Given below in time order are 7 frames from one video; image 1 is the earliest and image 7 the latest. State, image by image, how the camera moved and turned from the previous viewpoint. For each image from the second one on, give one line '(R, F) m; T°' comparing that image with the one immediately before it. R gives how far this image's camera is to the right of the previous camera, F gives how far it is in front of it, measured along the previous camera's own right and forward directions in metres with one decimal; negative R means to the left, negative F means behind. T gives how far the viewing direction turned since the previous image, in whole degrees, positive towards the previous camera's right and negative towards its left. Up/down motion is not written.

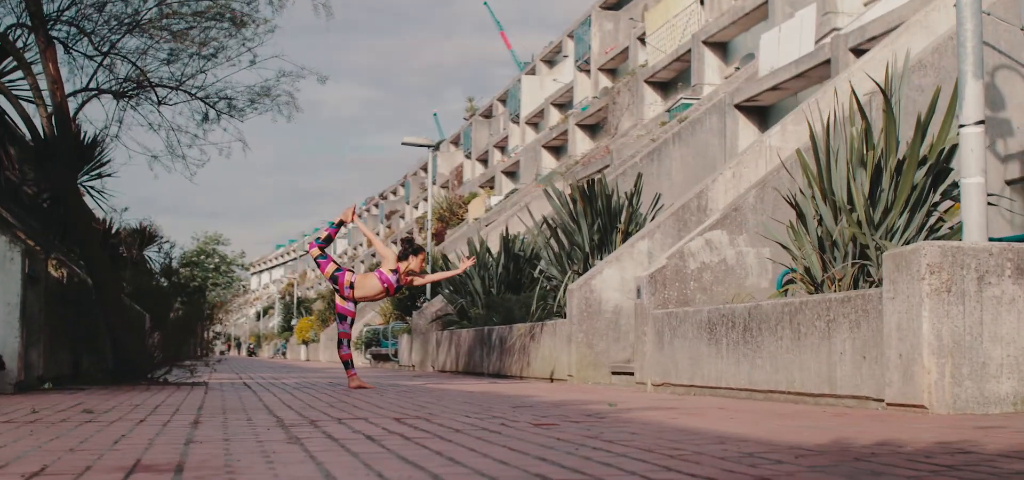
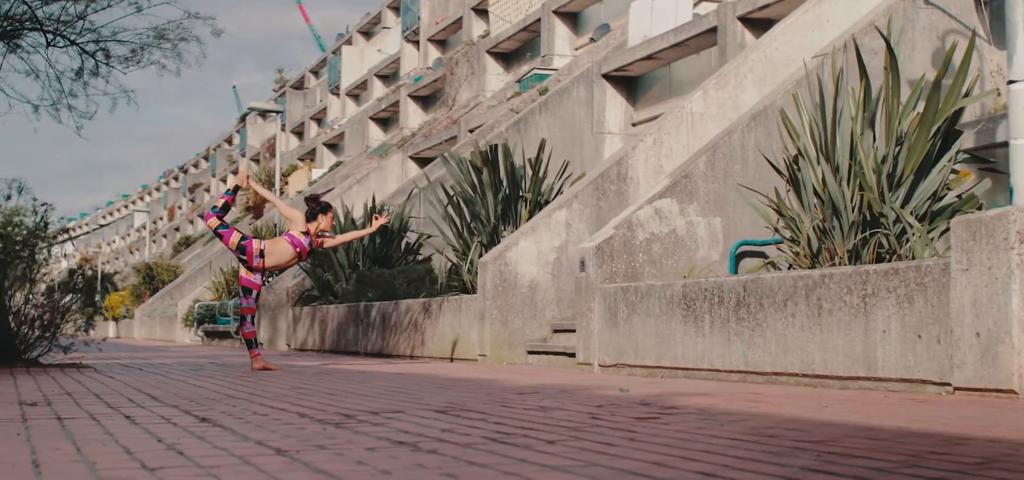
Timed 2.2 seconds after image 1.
(-0.9, +1.1) m; +8°
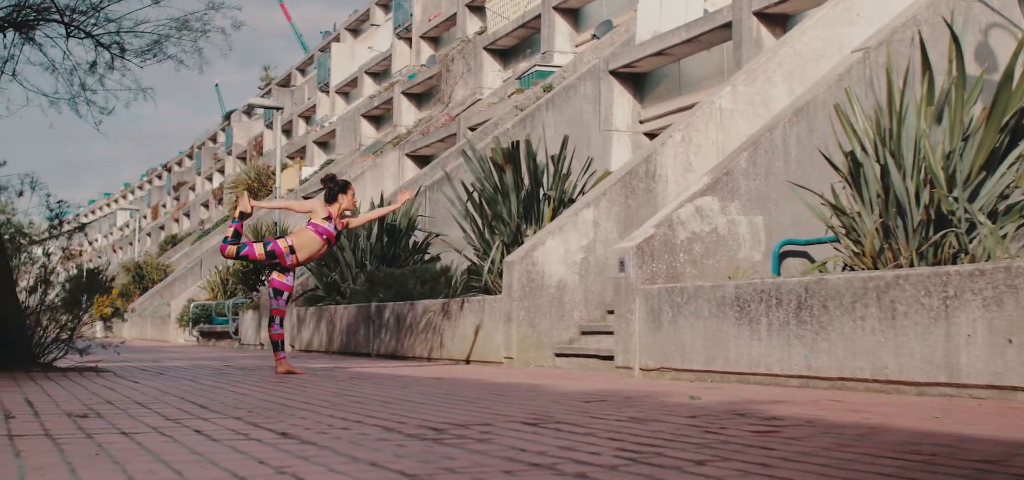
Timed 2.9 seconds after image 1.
(-0.4, +0.3) m; +1°
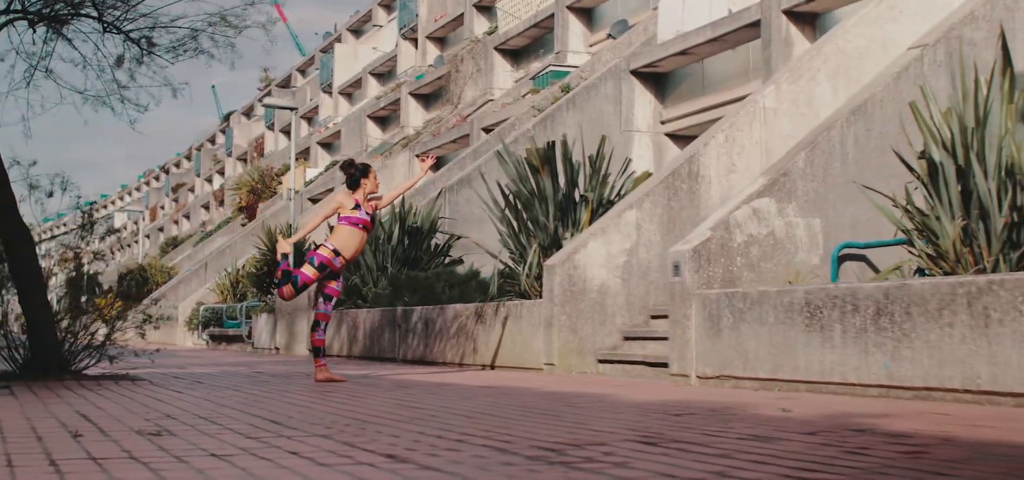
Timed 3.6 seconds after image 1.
(-0.3, +0.3) m; 0°
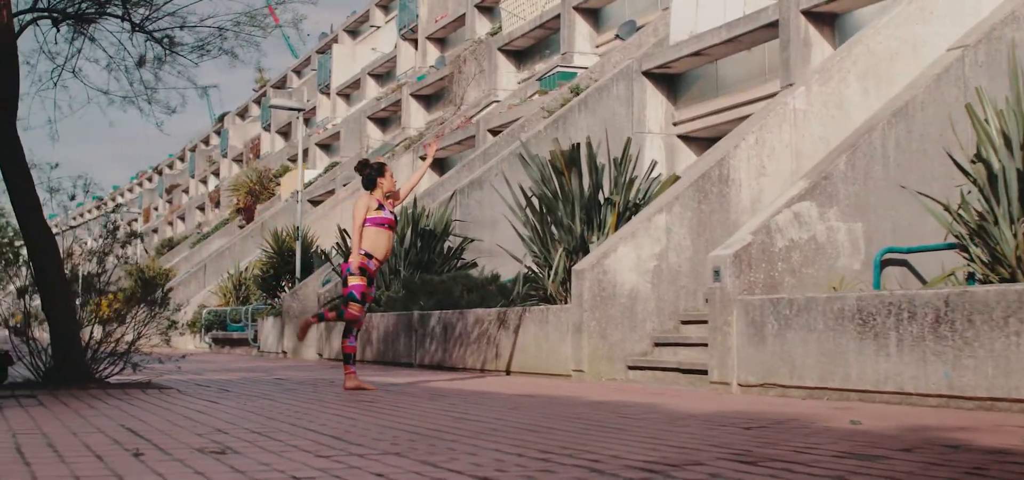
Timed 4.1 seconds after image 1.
(-0.3, +0.2) m; 0°
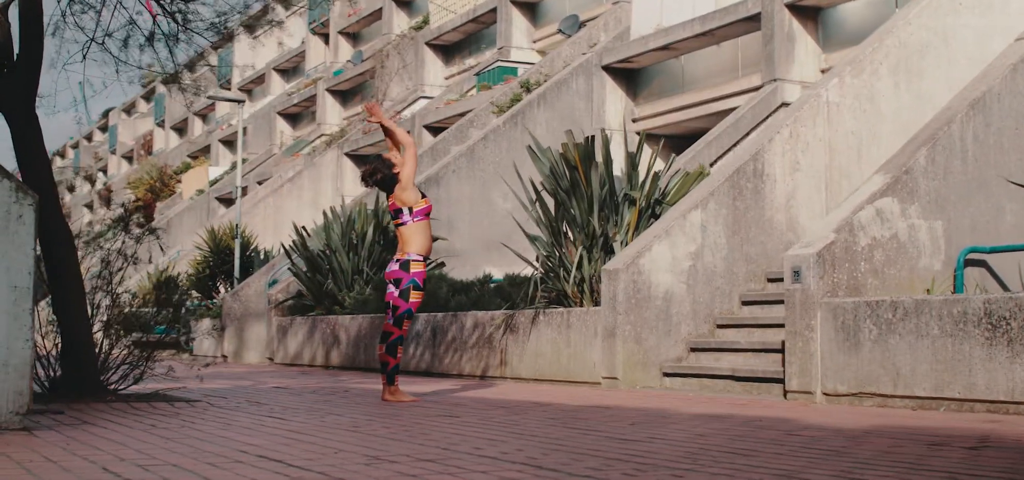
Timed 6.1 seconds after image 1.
(-1.0, +0.8) m; +5°
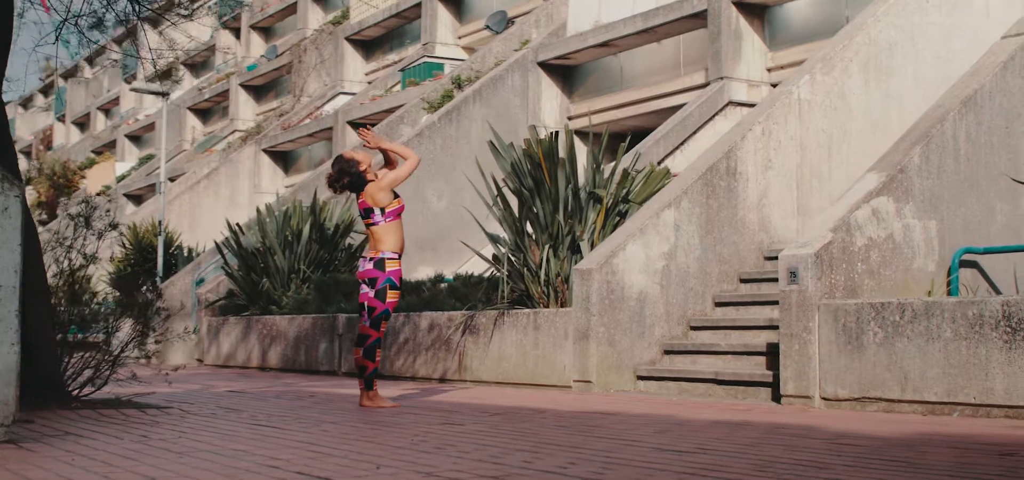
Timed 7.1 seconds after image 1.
(-0.5, +0.4) m; +4°
